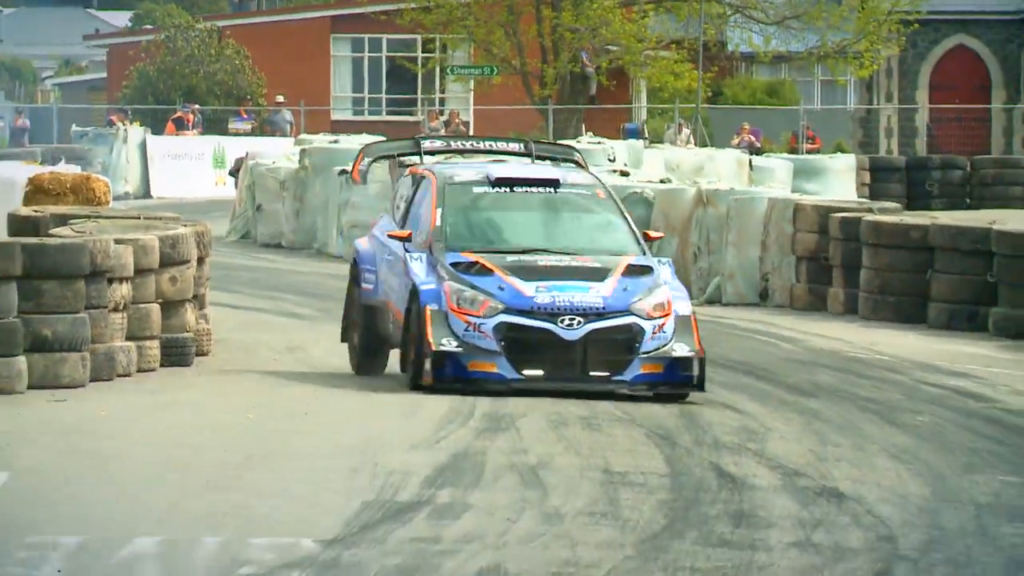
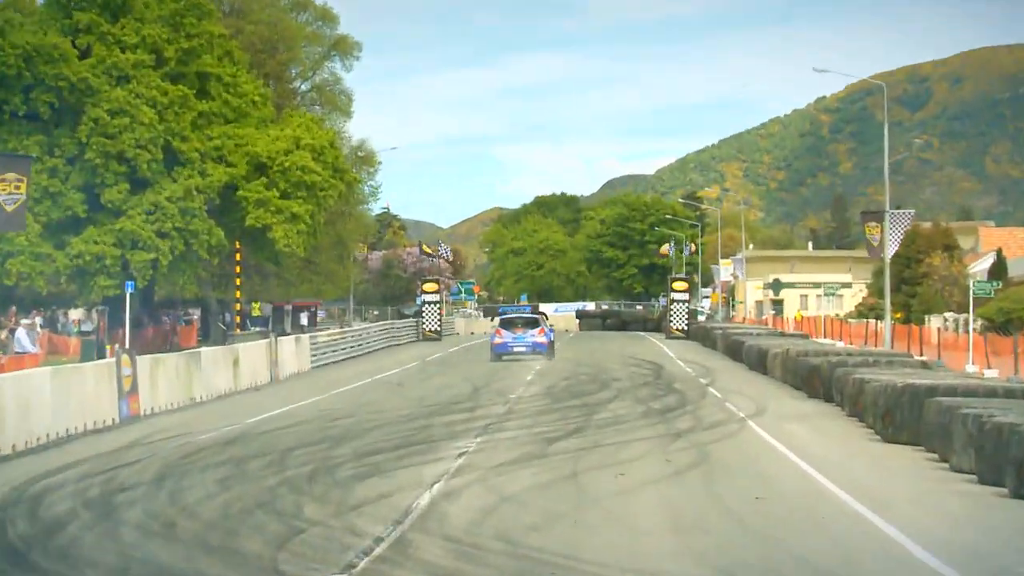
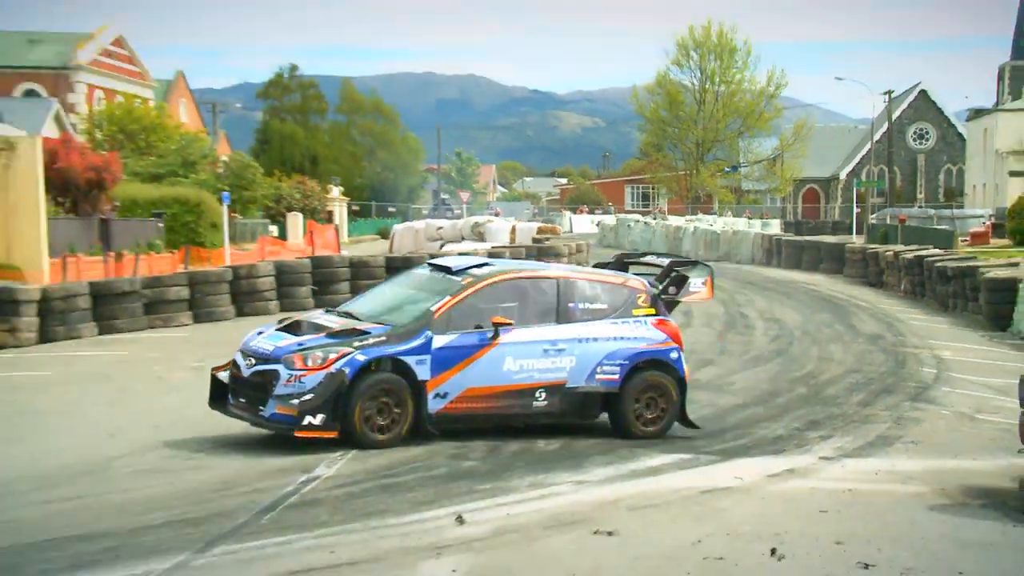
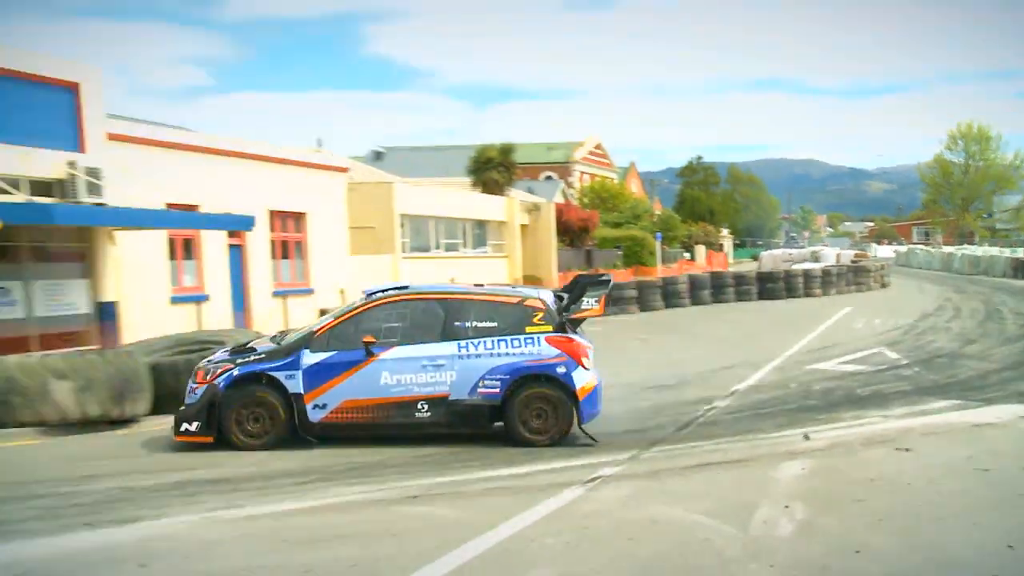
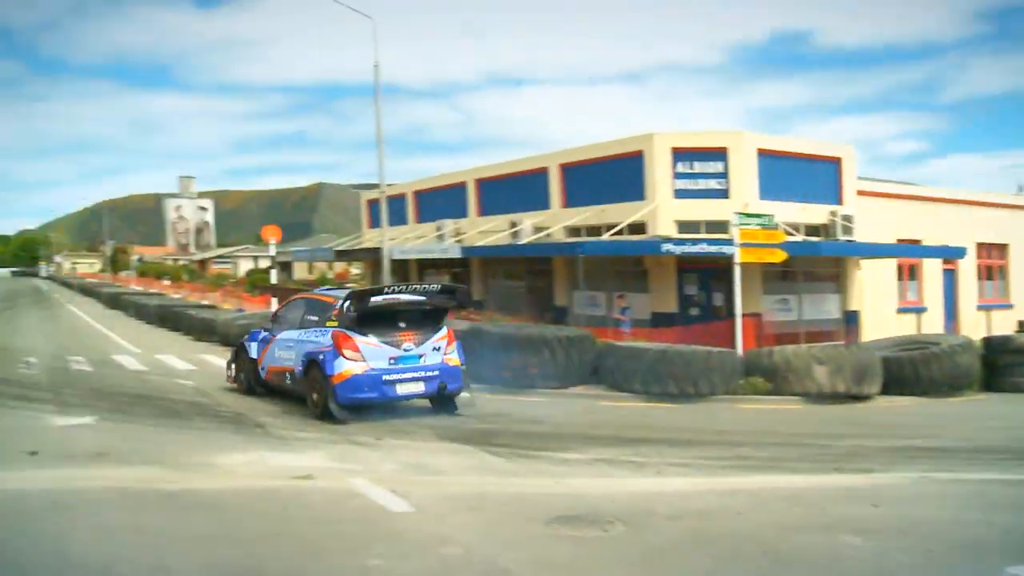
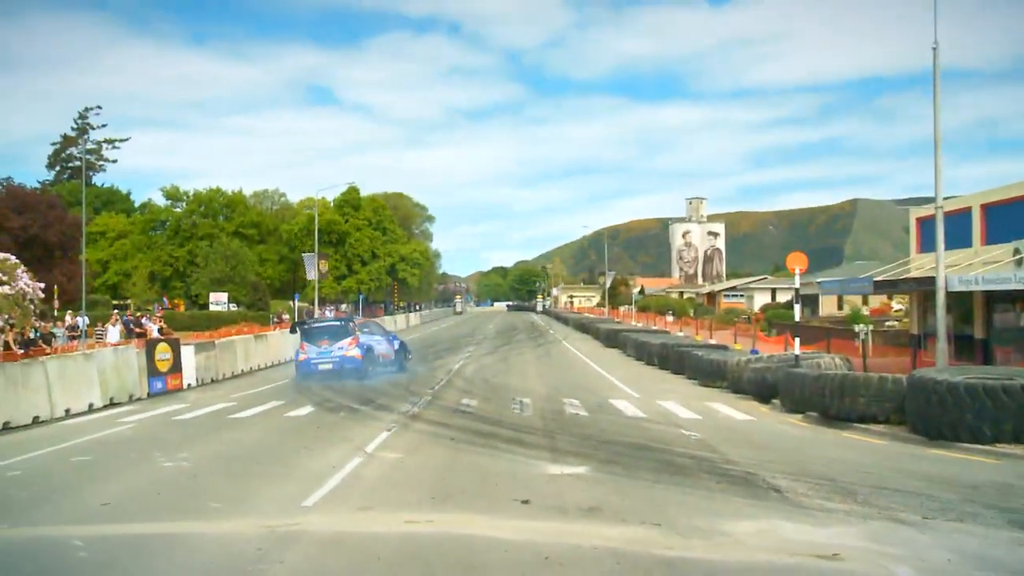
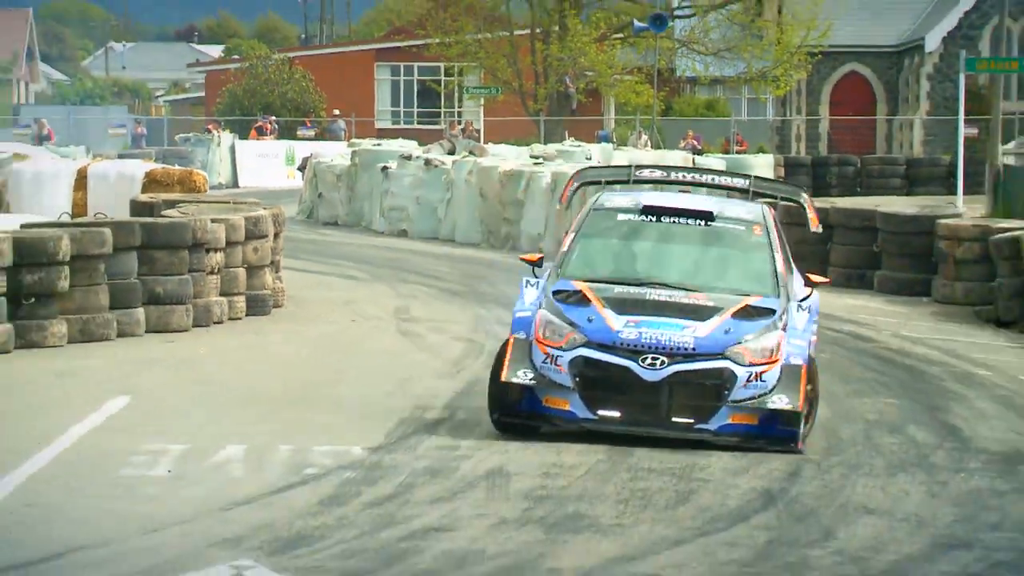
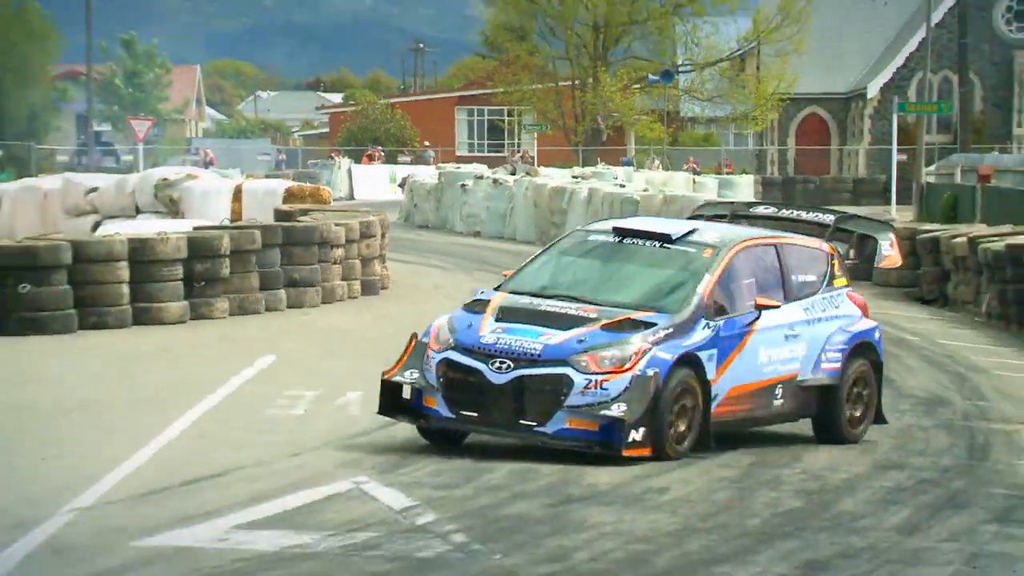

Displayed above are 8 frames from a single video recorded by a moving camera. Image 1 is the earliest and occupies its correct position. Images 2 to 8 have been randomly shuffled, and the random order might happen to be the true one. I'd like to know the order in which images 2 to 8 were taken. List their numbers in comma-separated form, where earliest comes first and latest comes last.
7, 8, 3, 4, 5, 6, 2
